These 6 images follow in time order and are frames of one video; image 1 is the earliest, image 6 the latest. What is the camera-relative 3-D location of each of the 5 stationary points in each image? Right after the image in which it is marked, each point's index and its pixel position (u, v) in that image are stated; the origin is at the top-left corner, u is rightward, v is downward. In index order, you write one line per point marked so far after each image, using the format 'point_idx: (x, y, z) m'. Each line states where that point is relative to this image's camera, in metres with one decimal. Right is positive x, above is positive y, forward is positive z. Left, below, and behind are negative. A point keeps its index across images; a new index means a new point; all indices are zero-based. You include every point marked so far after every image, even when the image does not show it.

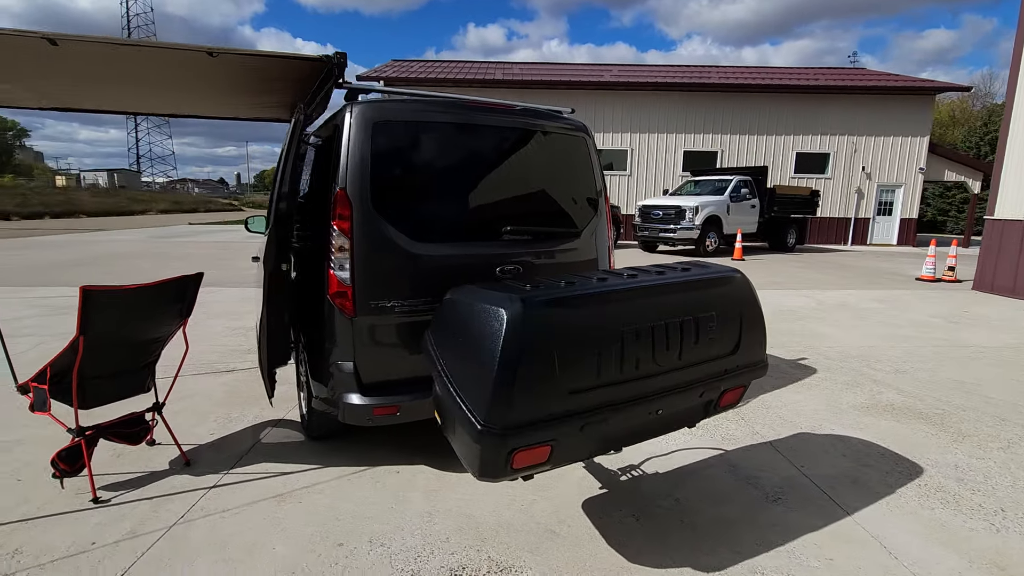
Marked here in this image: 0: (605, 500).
0: (+0.4, -1.0, +2.4) m
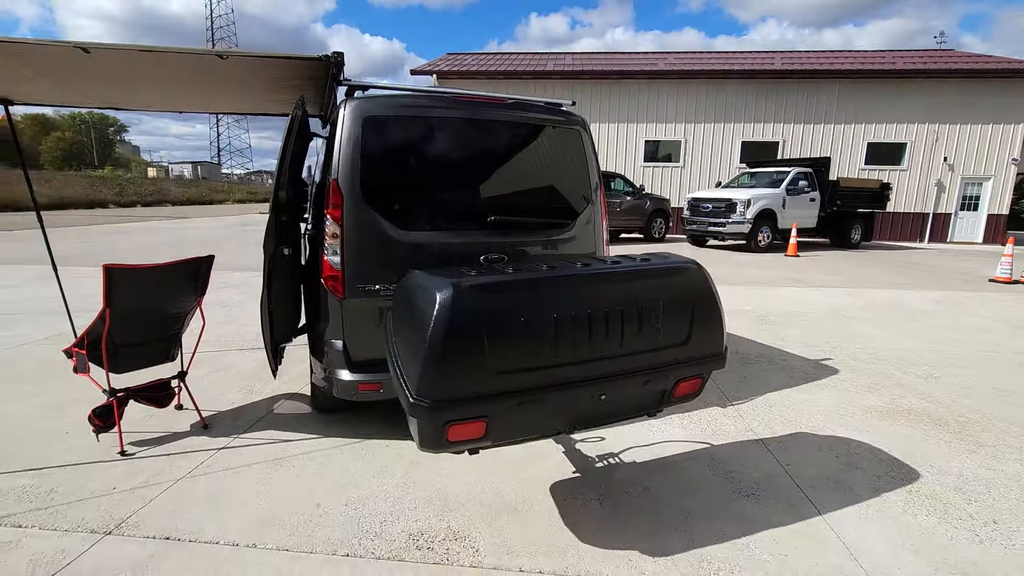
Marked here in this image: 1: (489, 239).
0: (+0.3, -0.9, +2.4) m
1: (-0.1, +0.3, +2.7) m
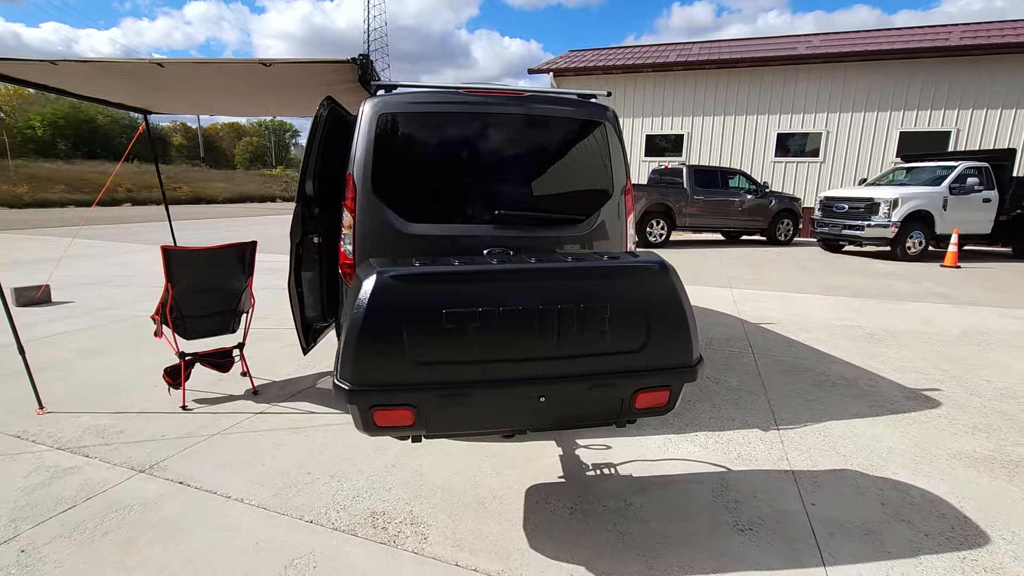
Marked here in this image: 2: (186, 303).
0: (+0.2, -0.9, +2.3) m
1: (-0.1, +0.3, +2.7) m
2: (-1.9, -0.1, +3.0) m
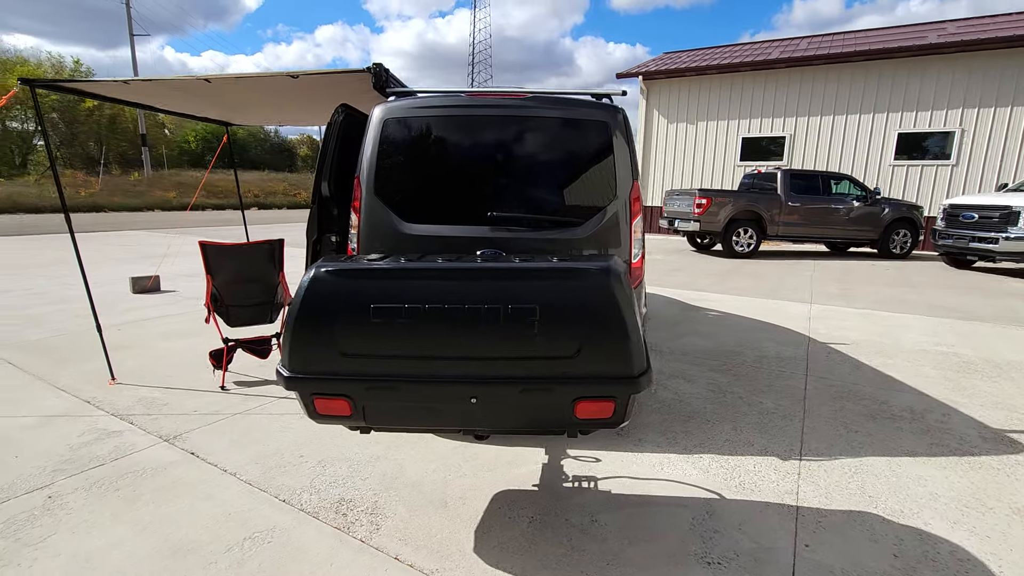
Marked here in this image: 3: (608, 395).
0: (0.0, -0.9, +2.3) m
1: (-0.1, +0.3, +2.7) m
2: (-1.9, 0.0, +3.4) m
3: (+0.3, -0.4, +1.7) m
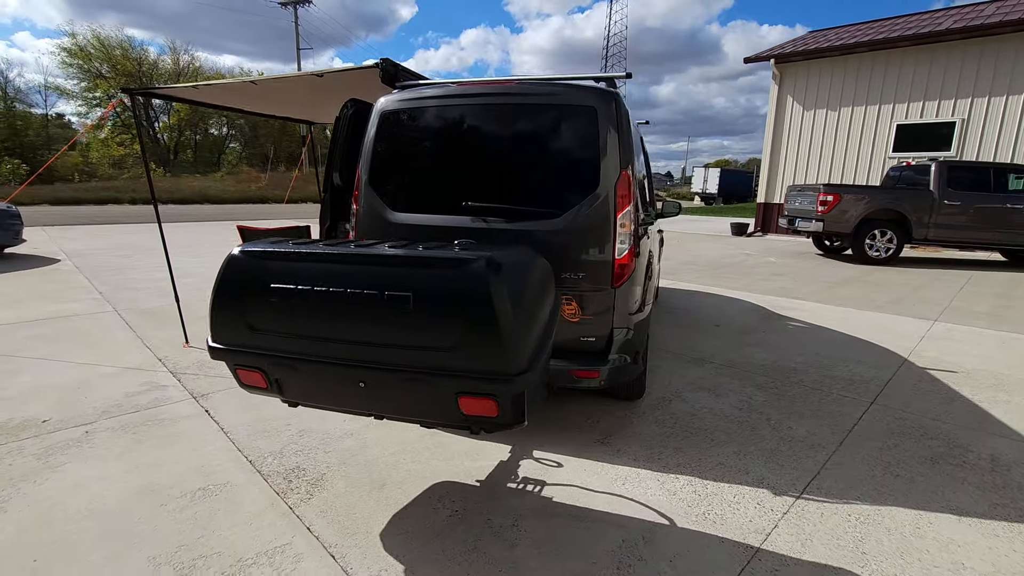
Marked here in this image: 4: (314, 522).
0: (-0.2, -0.9, +2.3) m
1: (-0.2, +0.3, +2.7) m
2: (-1.8, +0.1, +3.8) m
3: (-0.1, -0.3, +1.6) m
4: (-0.8, -0.9, +2.0) m
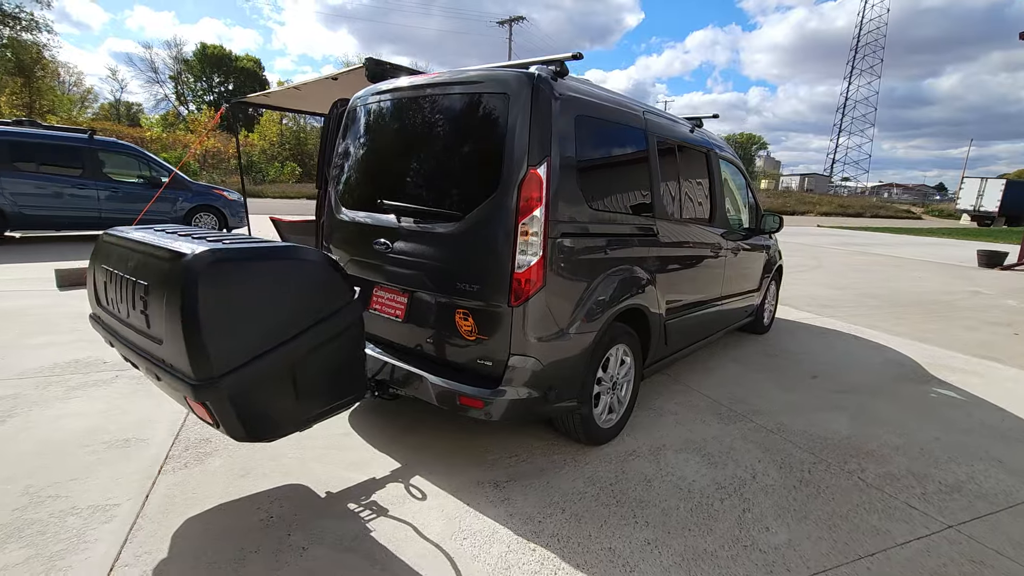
0: (-0.9, -0.9, +2.2) m
1: (-0.6, +0.3, +2.6) m
2: (-1.7, +0.2, +4.1) m
3: (-0.9, -0.3, +1.5) m
4: (-1.5, -0.9, +2.2) m
